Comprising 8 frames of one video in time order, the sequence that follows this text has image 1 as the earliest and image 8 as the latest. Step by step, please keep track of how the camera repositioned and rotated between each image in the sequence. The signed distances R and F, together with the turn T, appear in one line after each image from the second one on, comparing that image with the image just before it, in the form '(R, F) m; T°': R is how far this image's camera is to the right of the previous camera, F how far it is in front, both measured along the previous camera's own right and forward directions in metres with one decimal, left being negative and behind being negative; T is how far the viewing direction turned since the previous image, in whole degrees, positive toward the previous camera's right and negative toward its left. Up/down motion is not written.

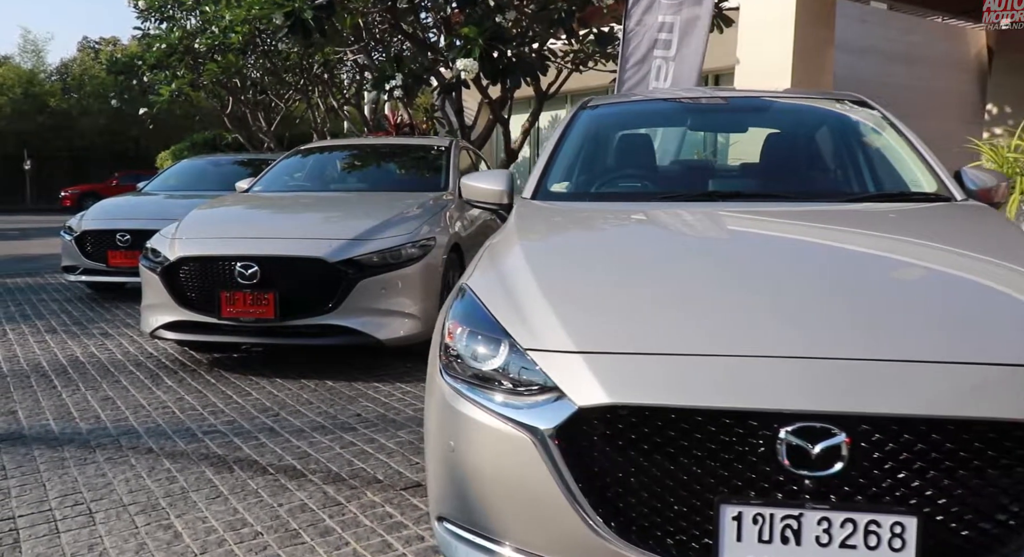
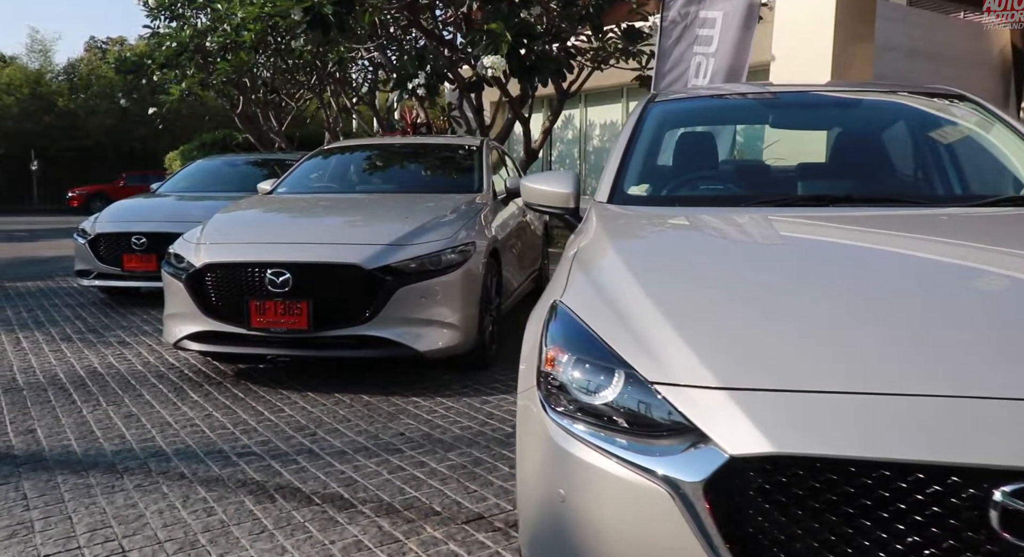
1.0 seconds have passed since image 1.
(-0.2, +0.3) m; 0°
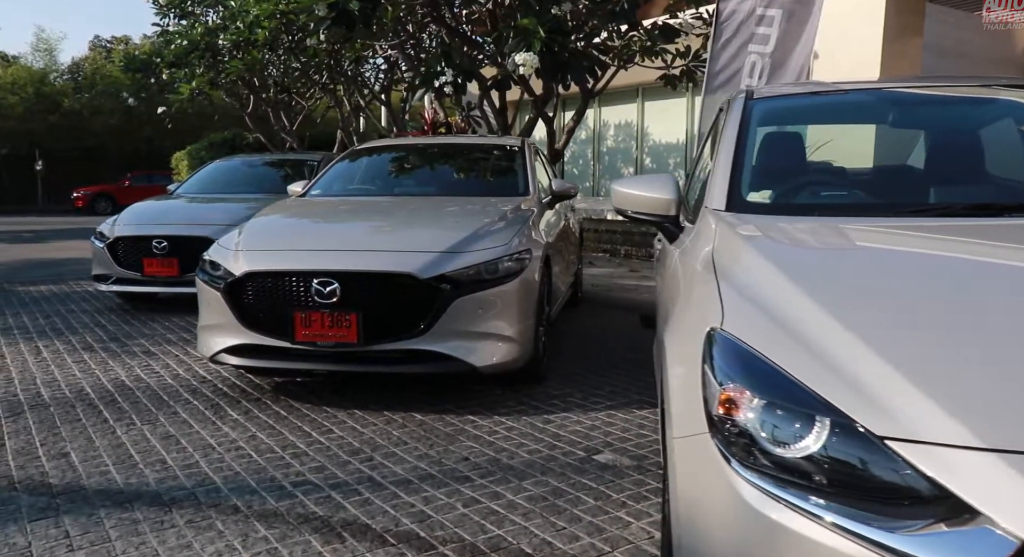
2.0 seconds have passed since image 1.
(-0.3, +0.3) m; 0°
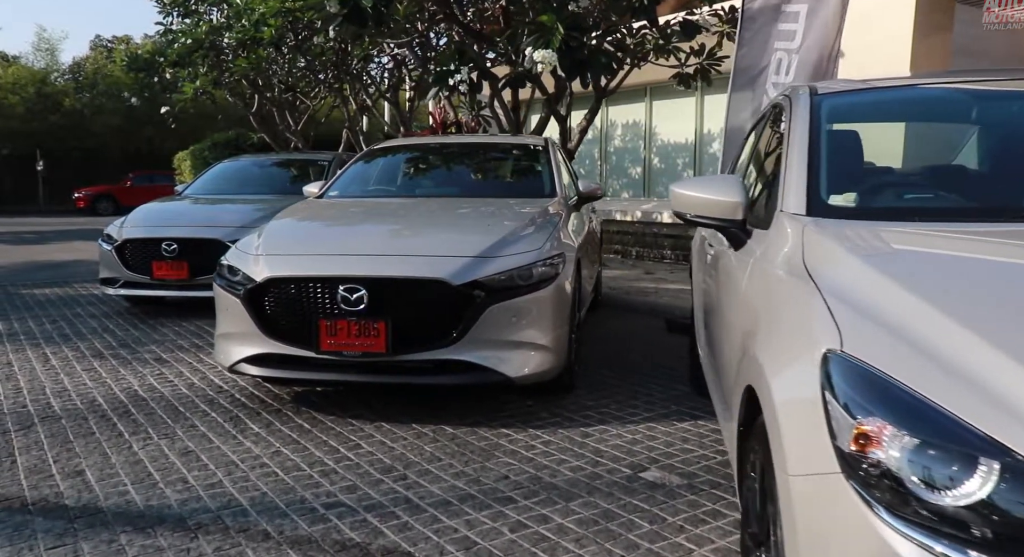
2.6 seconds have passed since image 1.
(-0.2, +0.2) m; 0°
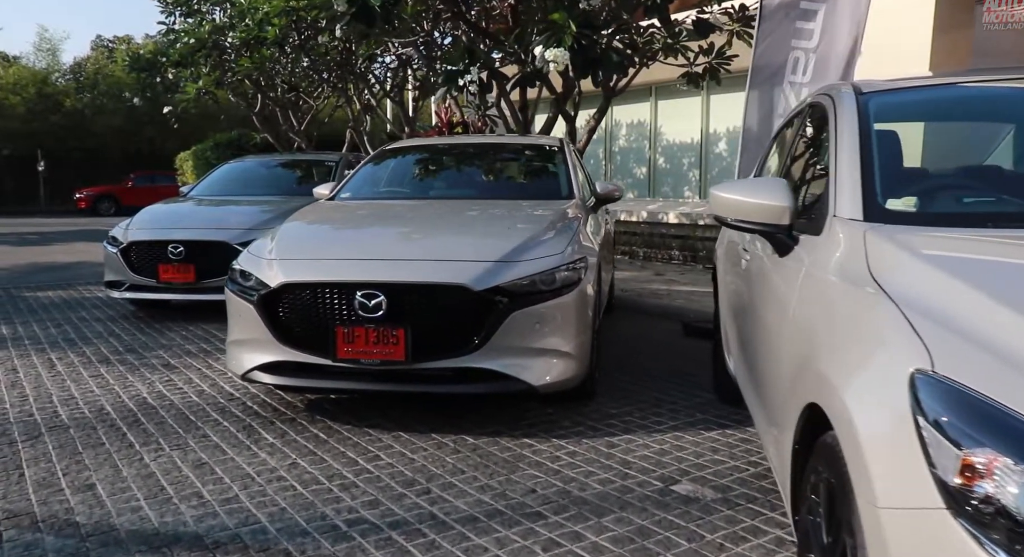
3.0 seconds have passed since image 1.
(-0.1, +0.1) m; 0°
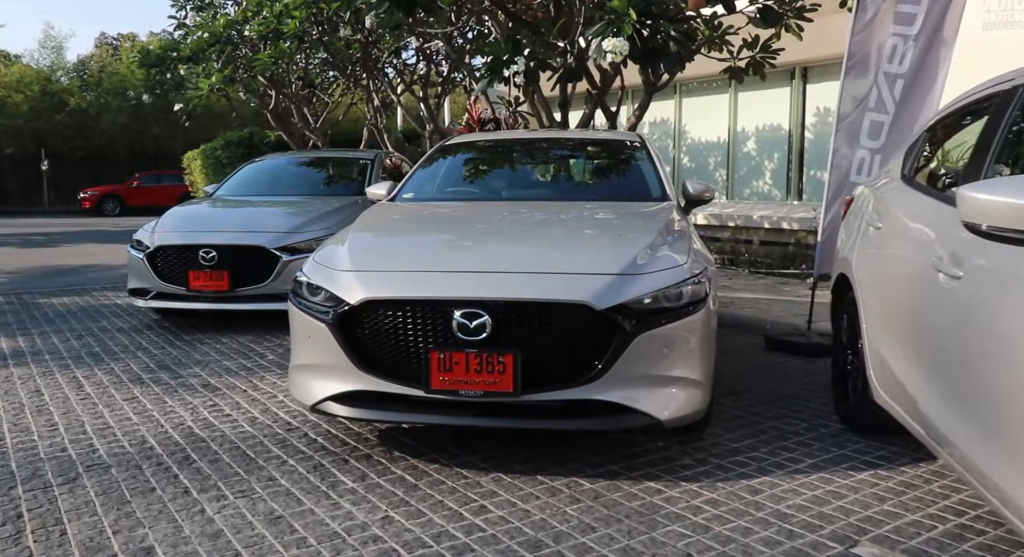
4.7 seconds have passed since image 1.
(-0.5, +0.6) m; 0°
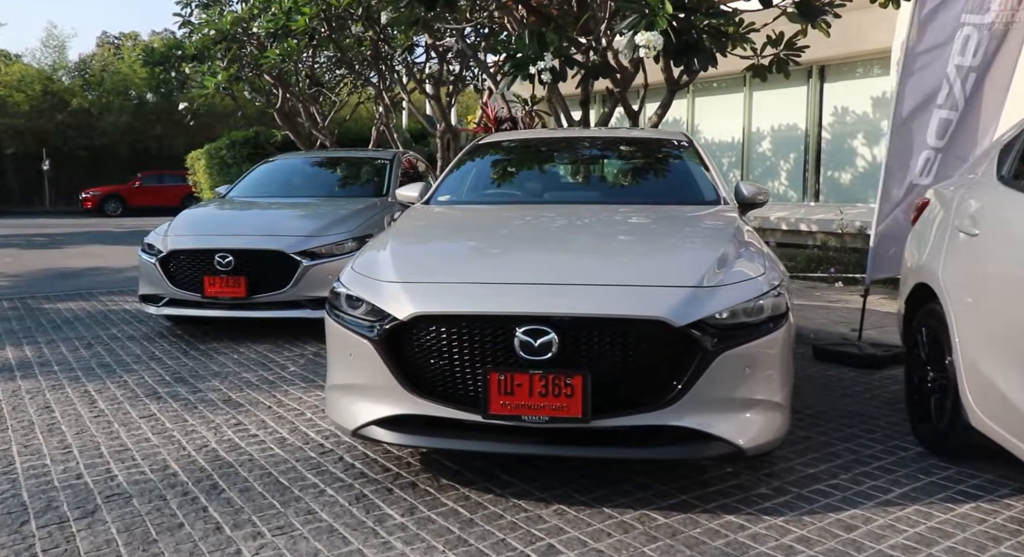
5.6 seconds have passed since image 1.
(-0.2, +0.3) m; 0°
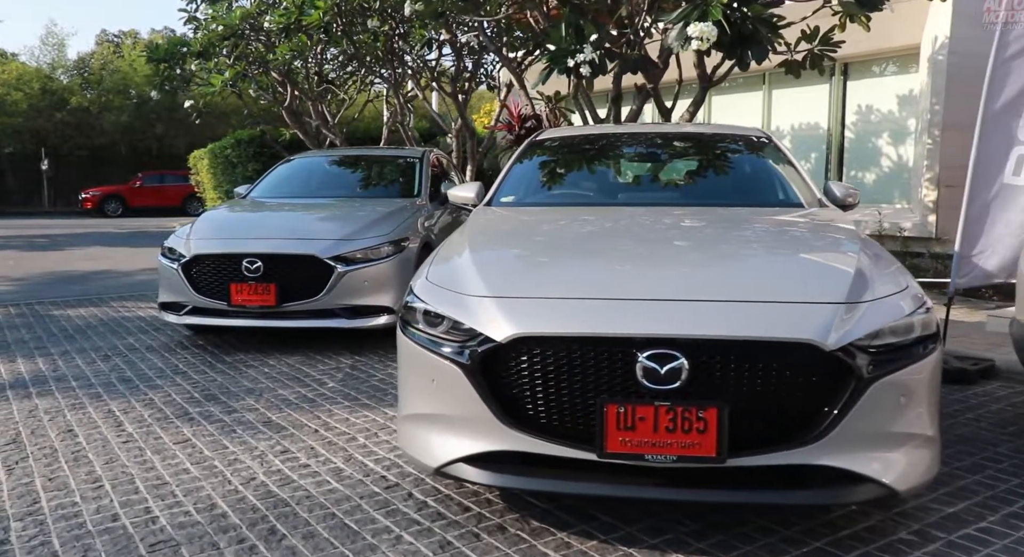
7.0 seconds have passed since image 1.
(-0.4, +0.4) m; 0°
